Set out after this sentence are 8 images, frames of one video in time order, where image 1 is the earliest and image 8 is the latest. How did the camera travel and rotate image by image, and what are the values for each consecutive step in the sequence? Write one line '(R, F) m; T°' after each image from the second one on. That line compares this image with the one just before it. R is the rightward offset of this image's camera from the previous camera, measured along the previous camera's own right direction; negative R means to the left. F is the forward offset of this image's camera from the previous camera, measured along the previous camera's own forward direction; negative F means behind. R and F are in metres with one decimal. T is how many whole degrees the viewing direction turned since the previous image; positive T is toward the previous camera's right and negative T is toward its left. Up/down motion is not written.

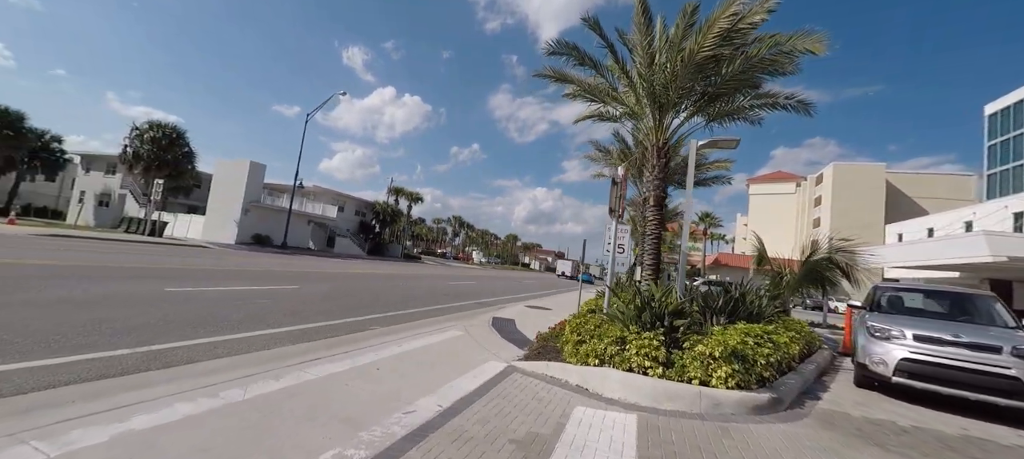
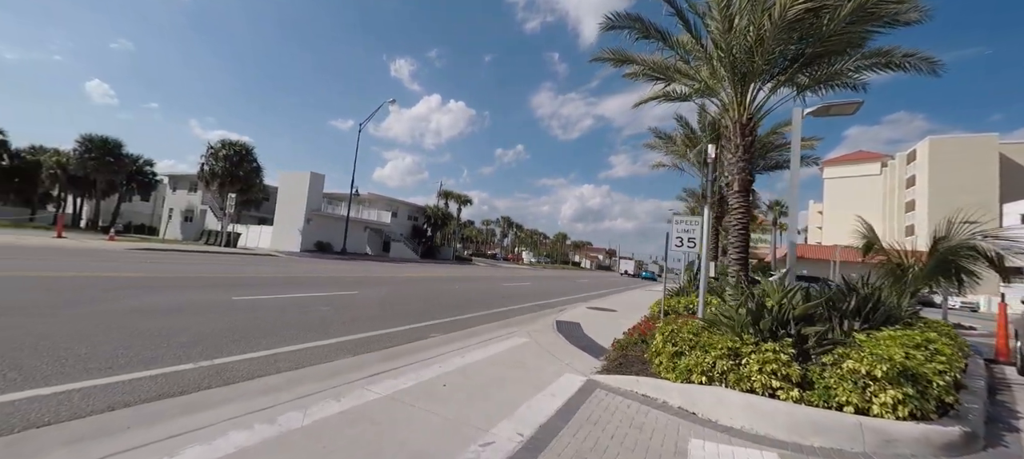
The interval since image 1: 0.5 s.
(-0.4, +0.8) m; -7°
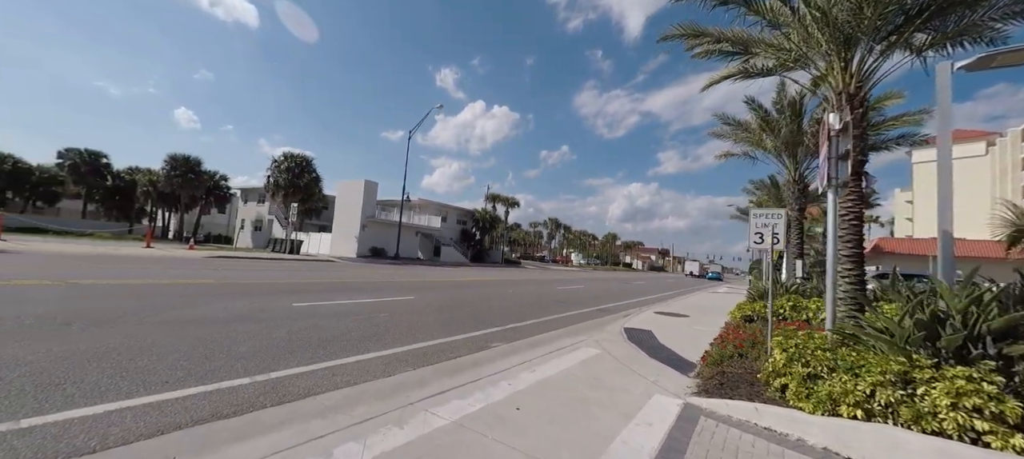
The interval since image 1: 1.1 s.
(-0.4, +0.7) m; -7°
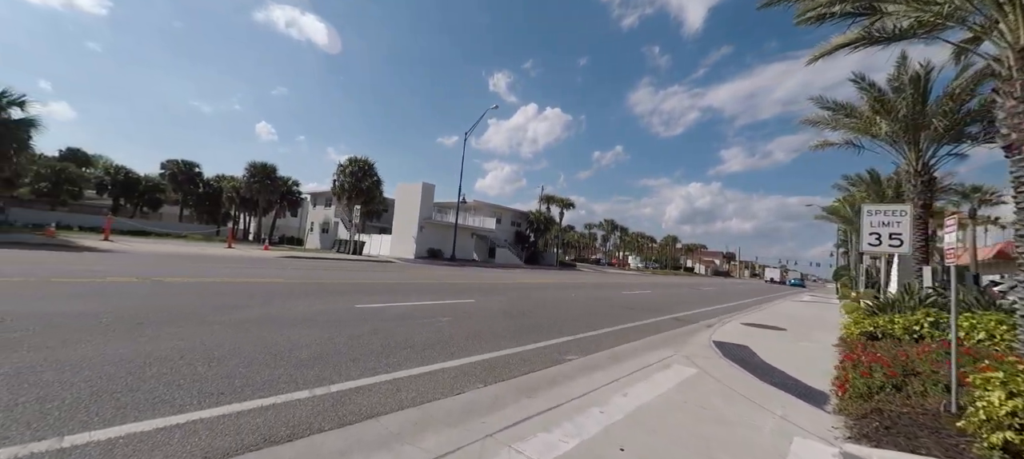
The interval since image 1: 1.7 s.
(-0.4, +0.8) m; -8°
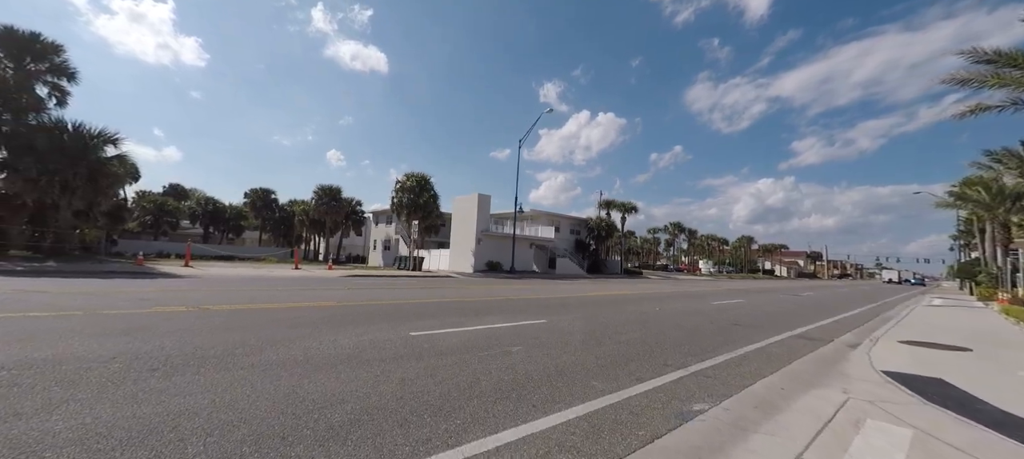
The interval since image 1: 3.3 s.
(-0.5, +1.6) m; -8°
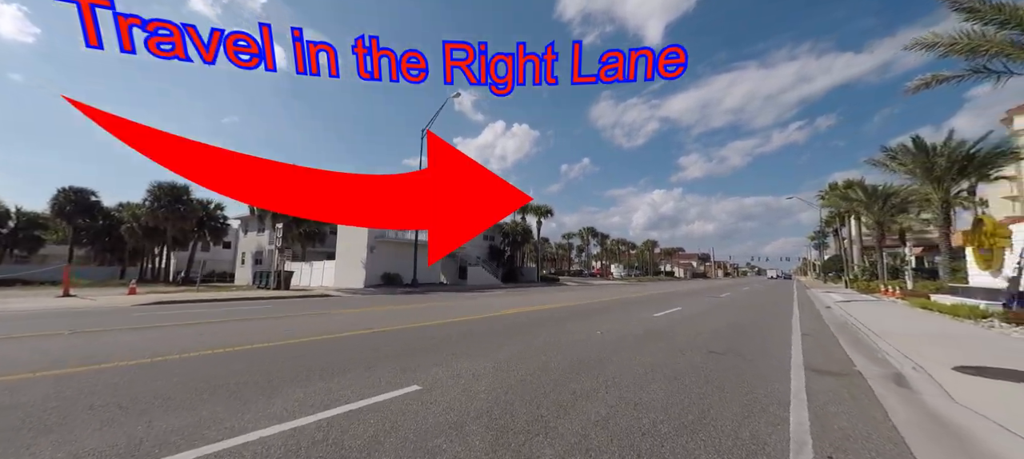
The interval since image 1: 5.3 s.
(+1.0, +4.4) m; +13°
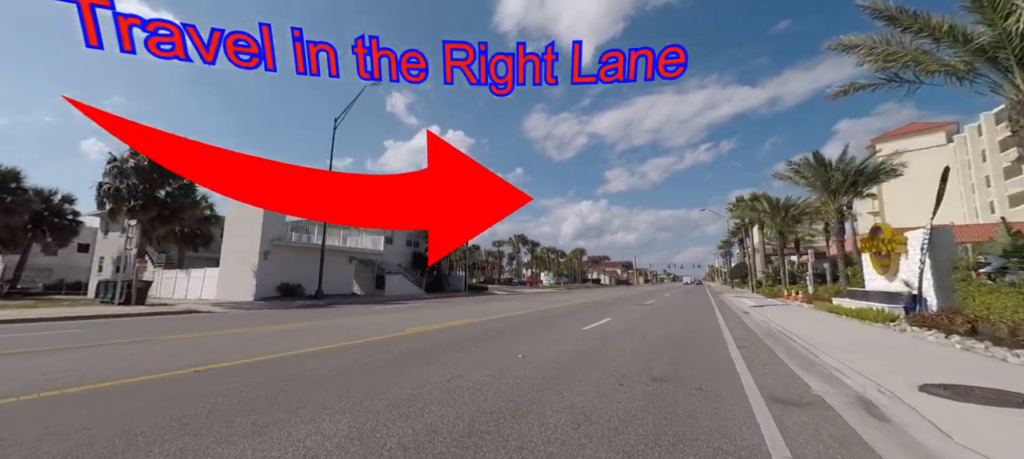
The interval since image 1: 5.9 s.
(+0.6, +1.9) m; +10°
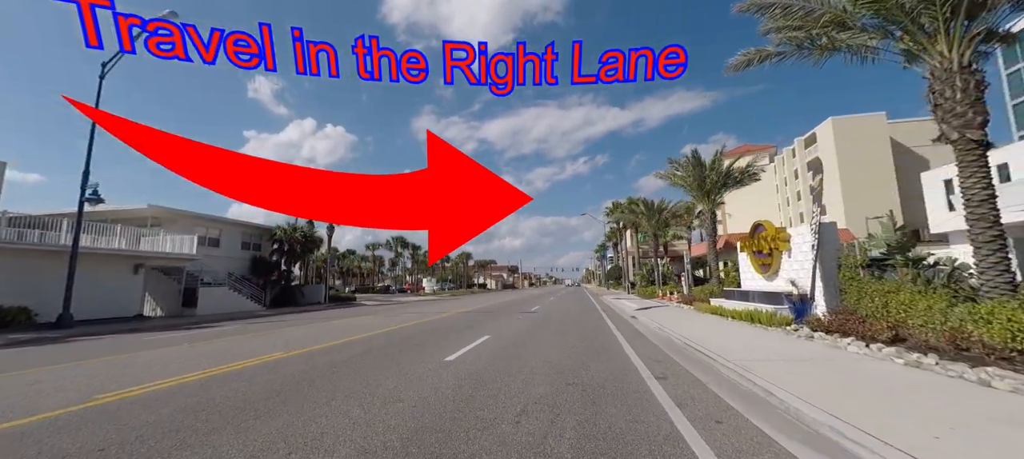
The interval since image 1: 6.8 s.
(+1.2, +3.7) m; +16°
